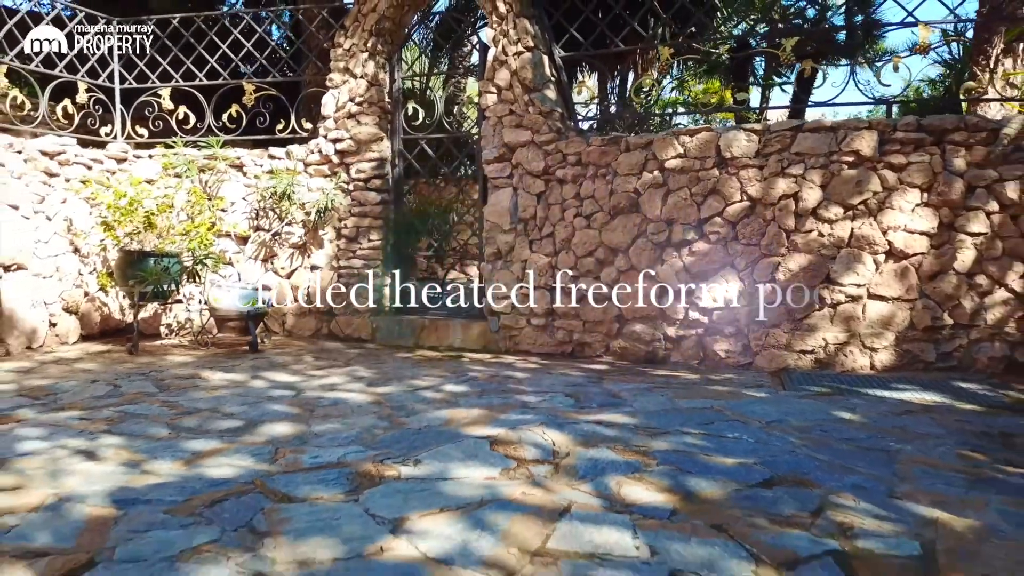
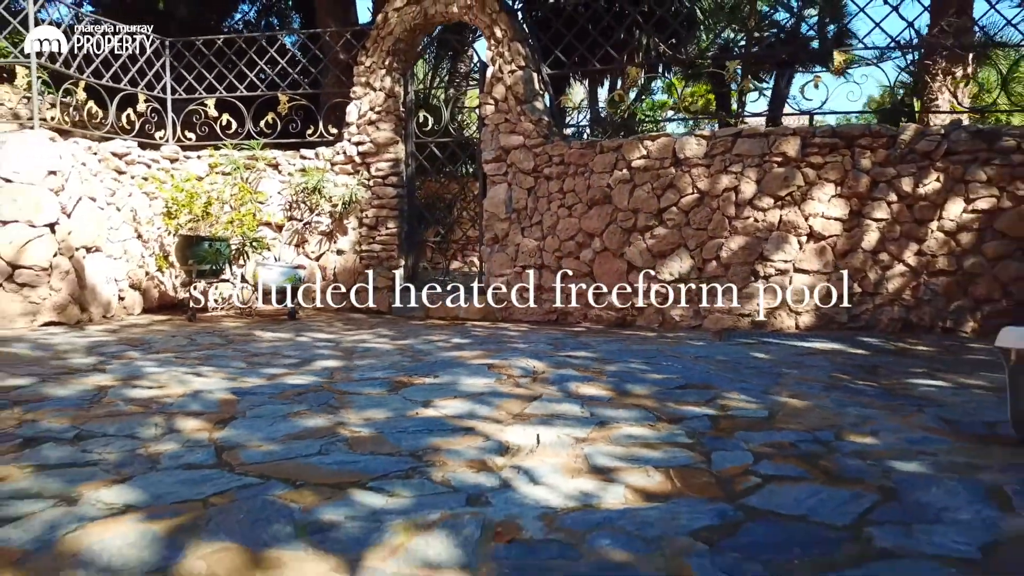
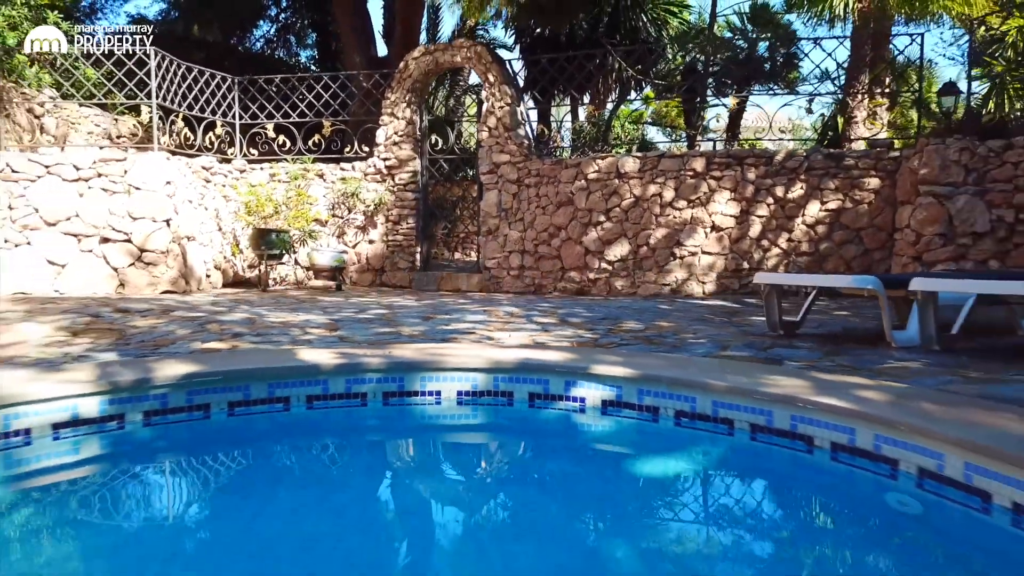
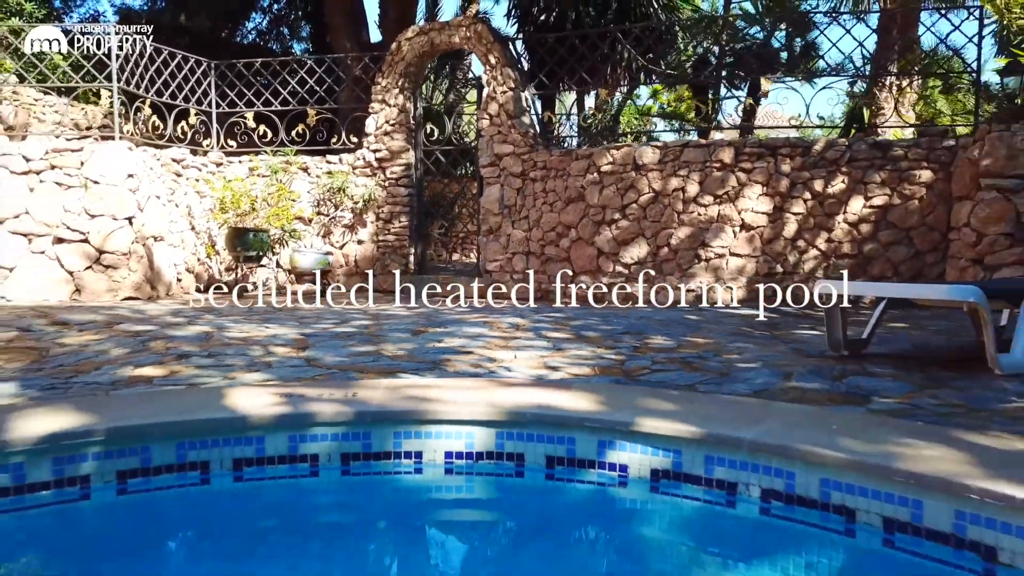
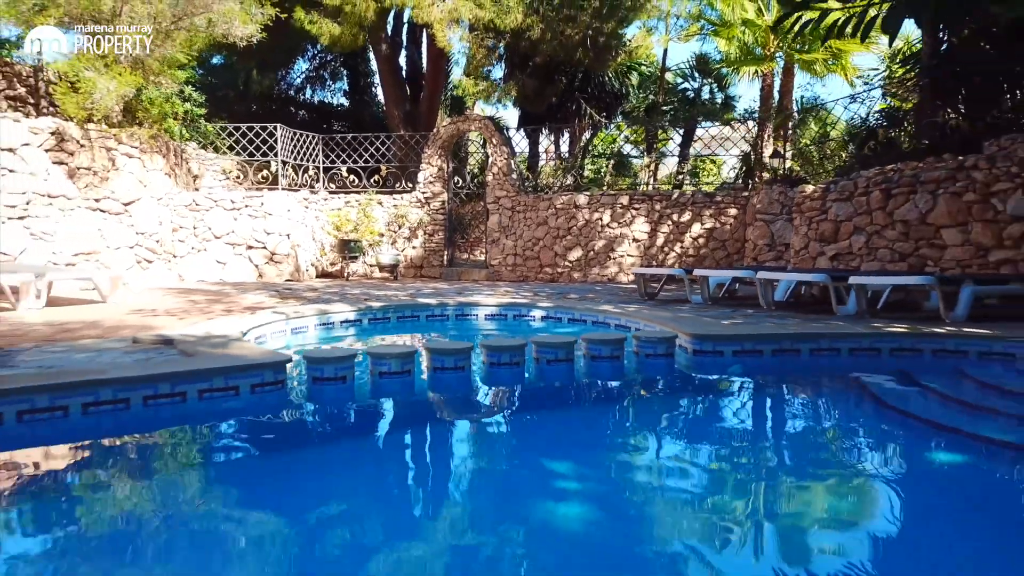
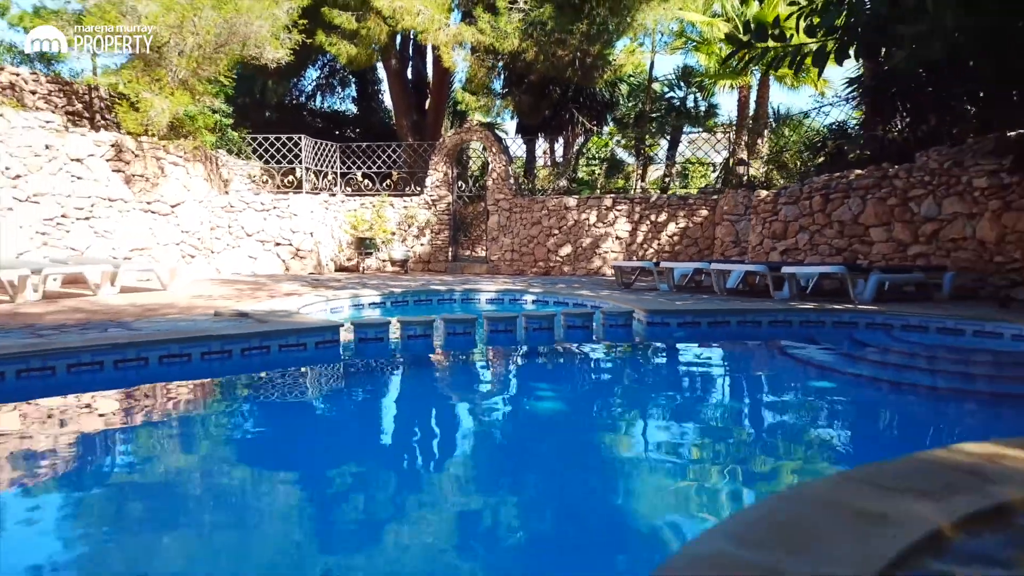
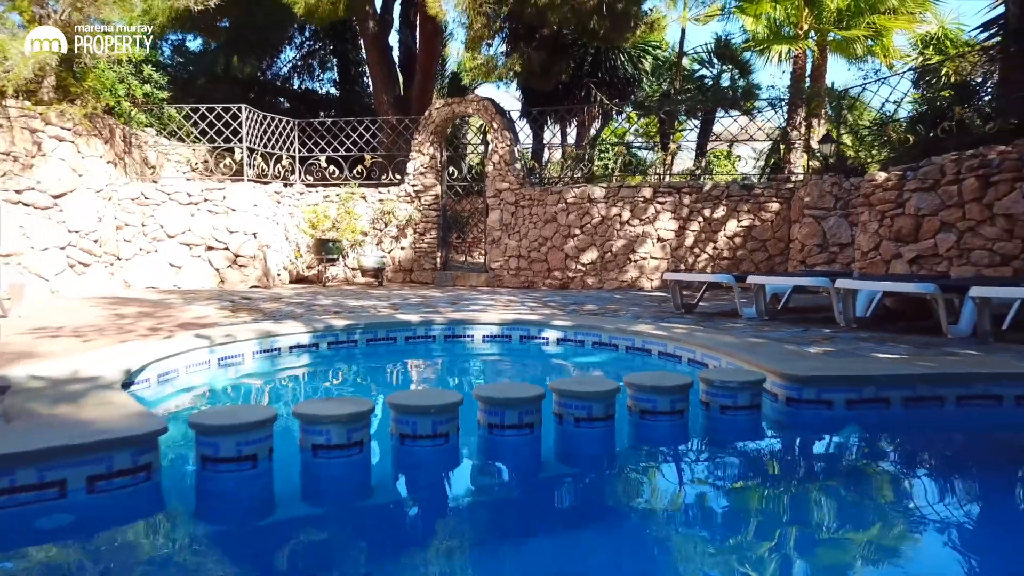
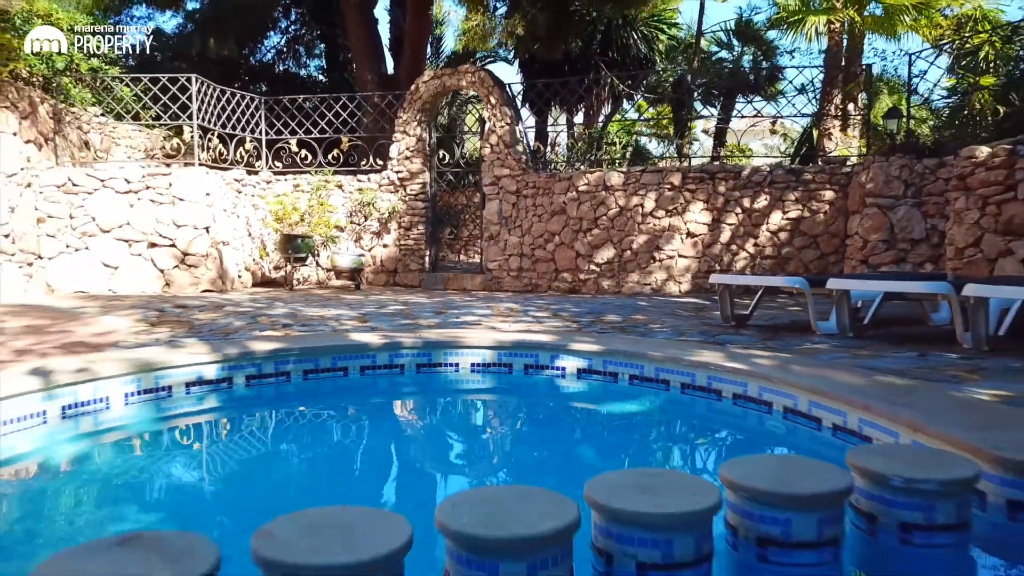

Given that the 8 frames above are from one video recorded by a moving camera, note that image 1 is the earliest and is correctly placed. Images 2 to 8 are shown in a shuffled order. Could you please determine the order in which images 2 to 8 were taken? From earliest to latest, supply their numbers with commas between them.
2, 4, 3, 8, 7, 5, 6
